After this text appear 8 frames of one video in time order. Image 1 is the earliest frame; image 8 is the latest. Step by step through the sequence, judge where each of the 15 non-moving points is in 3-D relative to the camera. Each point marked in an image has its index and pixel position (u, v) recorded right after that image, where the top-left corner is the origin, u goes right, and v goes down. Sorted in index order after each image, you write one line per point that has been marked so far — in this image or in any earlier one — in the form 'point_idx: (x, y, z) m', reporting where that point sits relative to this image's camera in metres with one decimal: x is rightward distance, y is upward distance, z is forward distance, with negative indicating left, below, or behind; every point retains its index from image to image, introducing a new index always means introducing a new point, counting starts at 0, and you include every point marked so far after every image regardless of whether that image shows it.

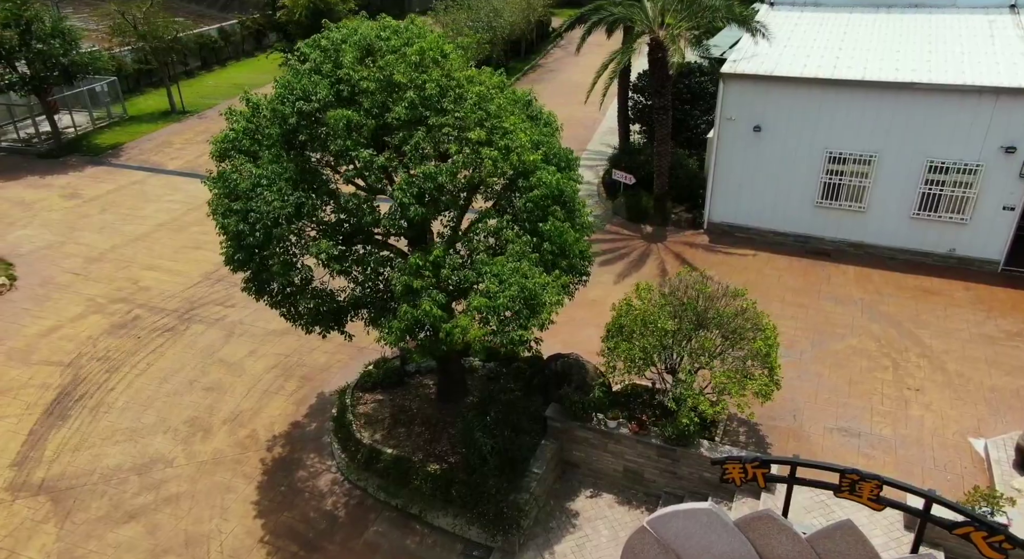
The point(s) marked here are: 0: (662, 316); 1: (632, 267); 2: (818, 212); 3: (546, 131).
0: (+2.0, -0.5, +10.5) m
1: (+2.5, +0.3, +16.4) m
2: (+6.5, +1.4, +16.6) m
3: (+0.4, +1.8, +10.2) m
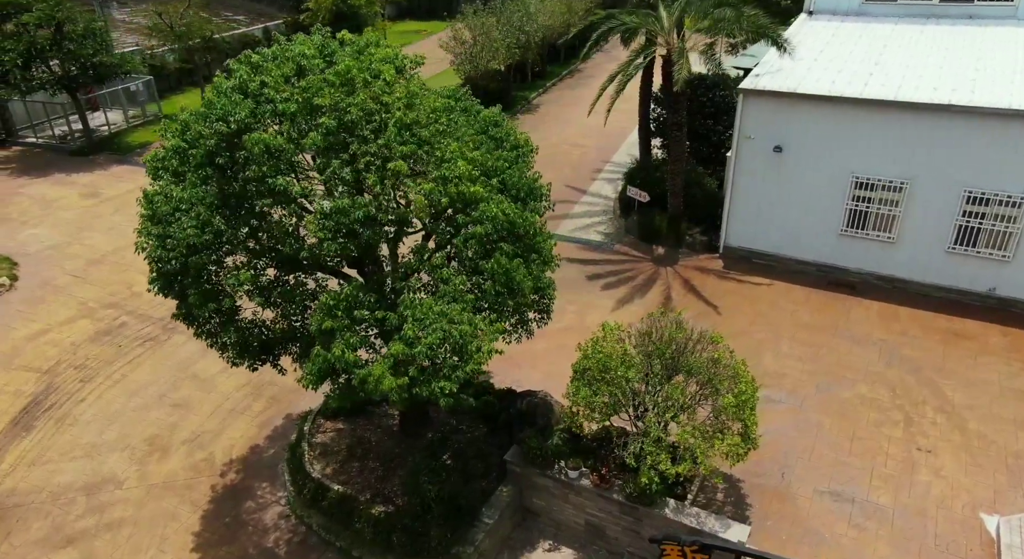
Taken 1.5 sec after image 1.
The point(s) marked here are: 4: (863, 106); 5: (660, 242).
0: (+1.4, -1.0, +9.6) m
1: (+2.4, -0.3, +15.4) m
2: (+6.5, +0.7, +15.2) m
3: (-0.1, +1.4, +9.4) m
4: (+6.4, +3.1, +14.2) m
5: (+3.2, +0.9, +17.1) m
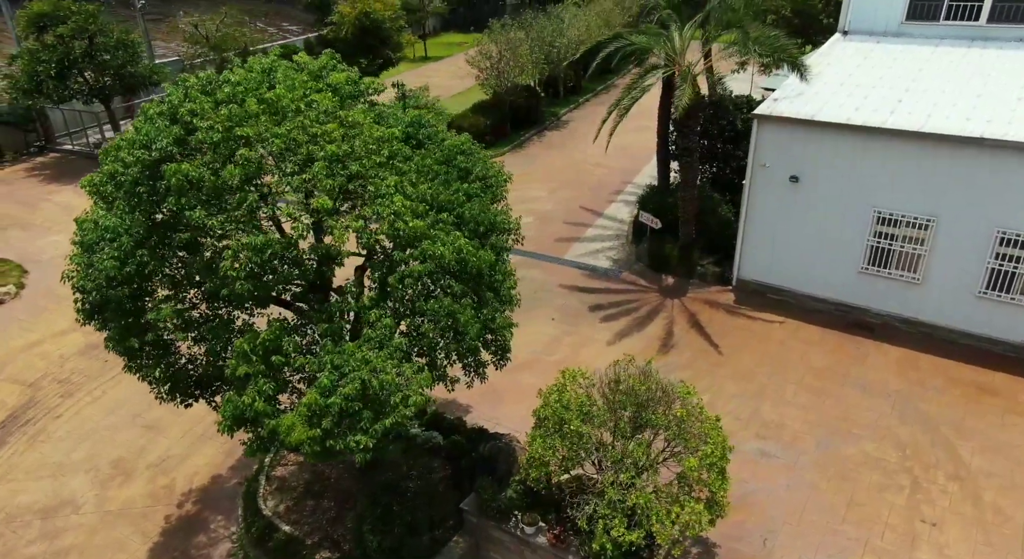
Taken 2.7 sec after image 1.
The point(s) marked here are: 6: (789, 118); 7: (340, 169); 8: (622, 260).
0: (+0.9, -1.5, +8.8) m
1: (+2.3, -0.9, +14.6) m
2: (+6.4, 0.0, +14.1) m
3: (-0.6, +0.9, +8.8) m
4: (+6.3, +2.4, +13.1) m
5: (+3.3, +0.2, +16.3) m
6: (+4.9, +2.8, +13.8) m
7: (-1.7, +1.1, +7.4) m
8: (+2.4, +0.5, +17.1) m
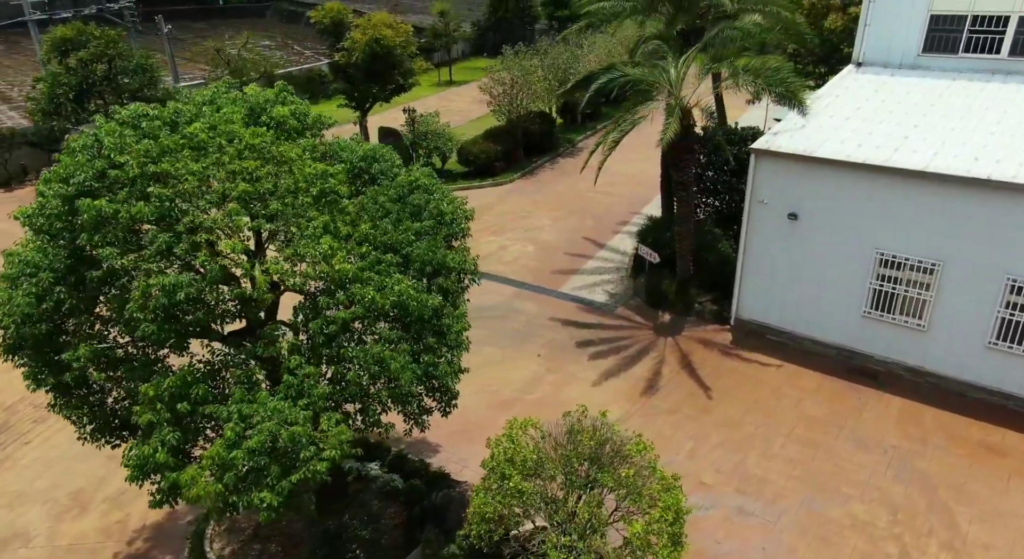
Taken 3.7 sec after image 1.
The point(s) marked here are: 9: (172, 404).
0: (+0.2, -2.0, +8.3) m
1: (+2.0, -1.5, +13.9) m
2: (+6.1, -0.8, +13.3) m
3: (-1.1, +0.5, +8.4) m
4: (+6.0, +1.7, +12.3) m
5: (+3.1, -0.5, +15.6) m
6: (+4.7, +2.1, +13.1) m
7: (-2.3, +0.7, +7.1) m
8: (+2.3, -0.3, +16.5) m
9: (-2.9, -1.1, +6.8) m
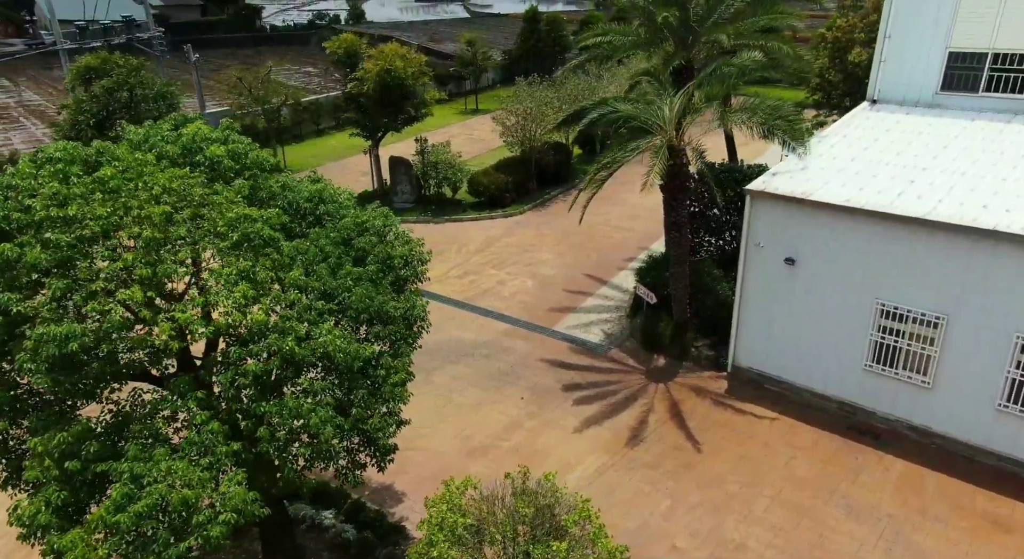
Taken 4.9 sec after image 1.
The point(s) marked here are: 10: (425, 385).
0: (-0.4, -2.5, +7.7) m
1: (+1.7, -2.3, +13.3) m
2: (+5.7, -1.6, +12.4) m
3: (-1.7, 0.0, +8.0) m
4: (+5.6, +0.9, +11.6) m
5: (+2.9, -1.4, +14.9) m
6: (+4.4, +1.3, +12.4) m
7: (-3.0, +0.2, +6.7) m
8: (+2.1, -1.1, +15.9) m
9: (-3.7, -1.5, +6.5) m
10: (-1.6, -1.9, +14.3) m
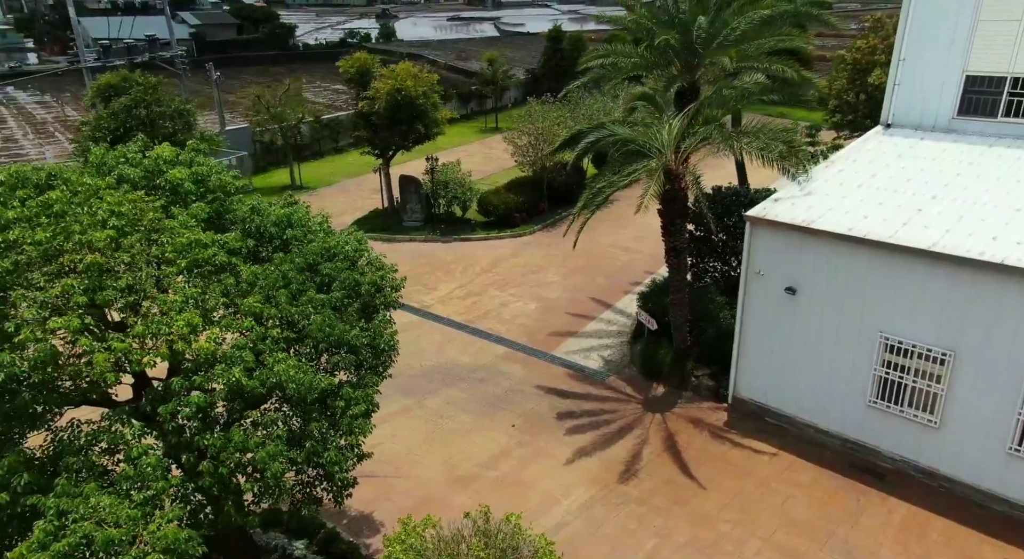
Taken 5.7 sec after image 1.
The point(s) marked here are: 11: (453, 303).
0: (-0.9, -2.8, +7.4) m
1: (+1.5, -2.7, +12.9) m
2: (+5.5, -2.1, +11.9) m
3: (-2.1, -0.3, +7.8) m
4: (+5.4, +0.4, +11.0) m
5: (+2.8, -1.9, +14.5) m
6: (+4.2, +0.9, +12.0) m
7: (-3.4, 0.0, +6.5) m
8: (+2.0, -1.6, +15.4) m
9: (-4.1, -1.7, +6.3) m
10: (-1.7, -2.3, +14.0) m
11: (-1.4, -0.6, +18.3) m
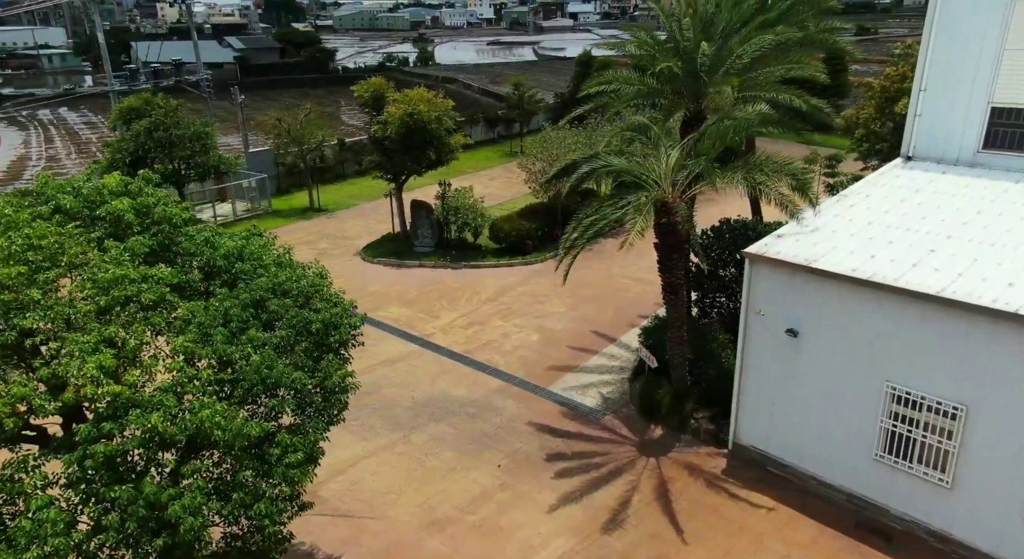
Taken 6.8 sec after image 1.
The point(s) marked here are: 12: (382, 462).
0: (-1.4, -3.2, +6.8) m
1: (+1.2, -3.3, +12.2) m
2: (+5.2, -2.7, +11.0) m
3: (-2.6, -0.6, +7.4) m
4: (+5.1, -0.2, +10.2) m
5: (+2.6, -2.5, +13.7) m
6: (+4.0, +0.3, +11.2) m
7: (-3.9, -0.3, +6.2) m
8: (+1.9, -2.3, +14.8) m
9: (-4.7, -2.0, +5.9) m
10: (-1.9, -2.9, +13.5) m
11: (-1.3, -1.2, +17.8) m
12: (-2.2, -3.1, +13.0) m
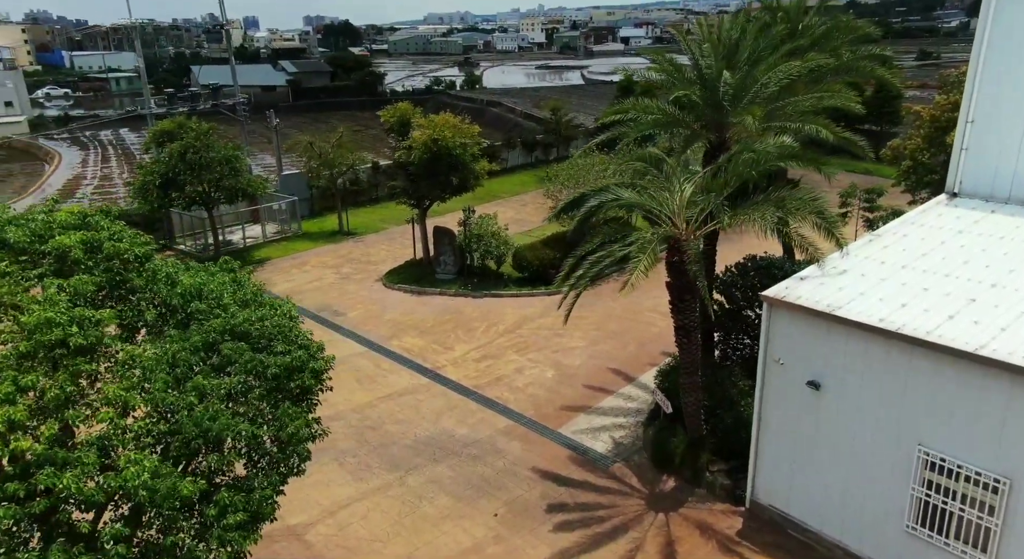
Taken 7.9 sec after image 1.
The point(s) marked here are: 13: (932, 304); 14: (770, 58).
0: (-1.8, -3.6, +6.1) m
1: (+1.1, -3.9, +11.3) m
2: (+5.1, -3.3, +9.8) m
3: (-2.9, -1.0, +6.8) m
4: (+5.0, -0.8, +9.2) m
5: (+2.6, -3.2, +12.8) m
6: (+3.9, -0.3, +10.3) m
7: (-4.3, -0.6, +5.7) m
8: (+2.0, -2.9, +13.8) m
9: (-5.1, -2.3, +5.5) m
10: (-1.9, -3.4, +12.8) m
11: (-1.0, -1.9, +17.1) m
12: (-2.2, -3.6, +12.3) m
13: (+5.3, -0.2, +9.8) m
14: (+4.5, +3.9, +13.4) m
